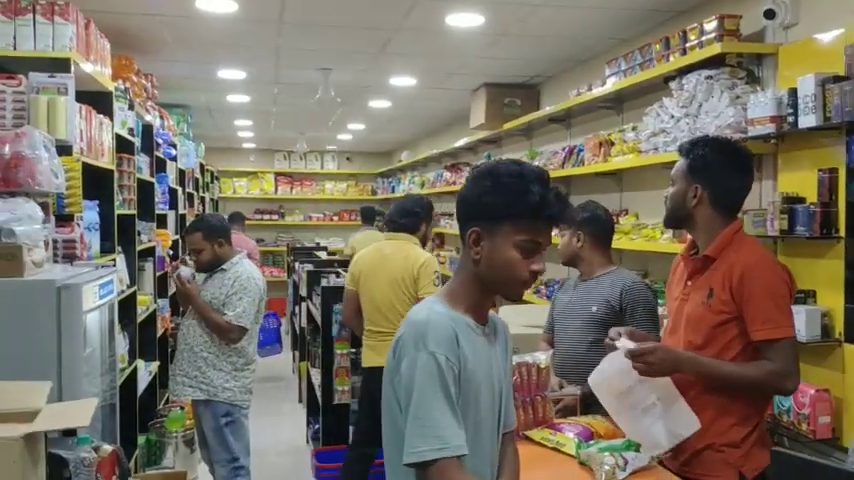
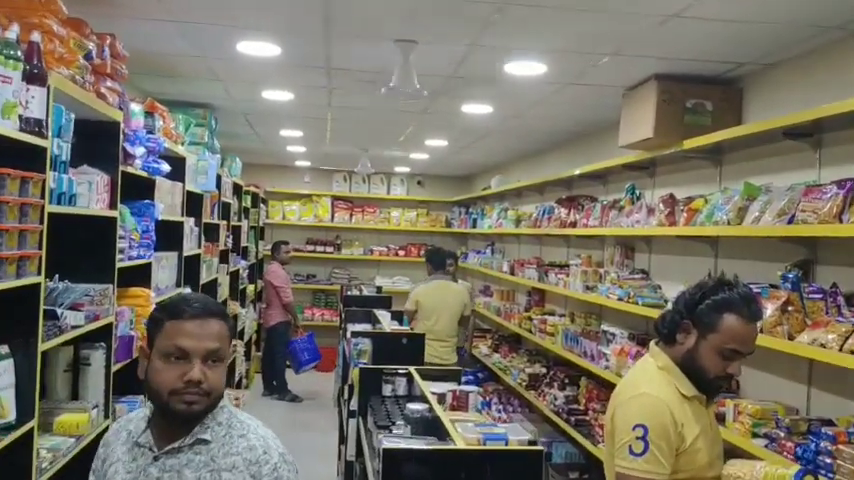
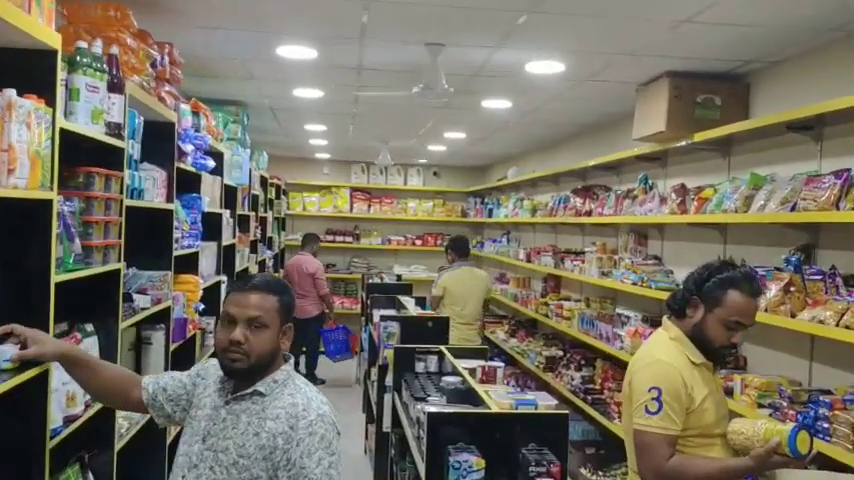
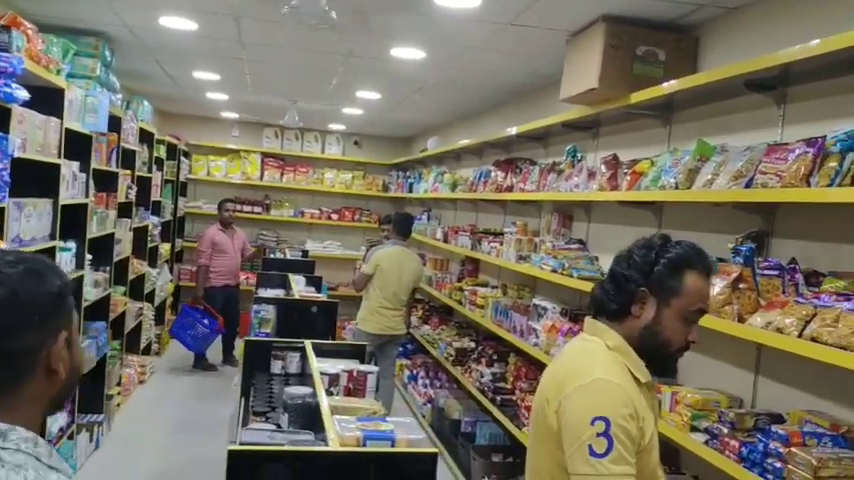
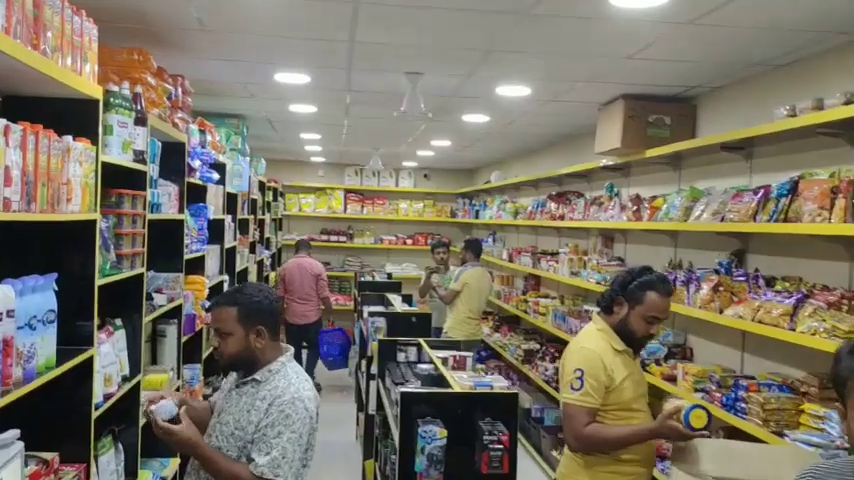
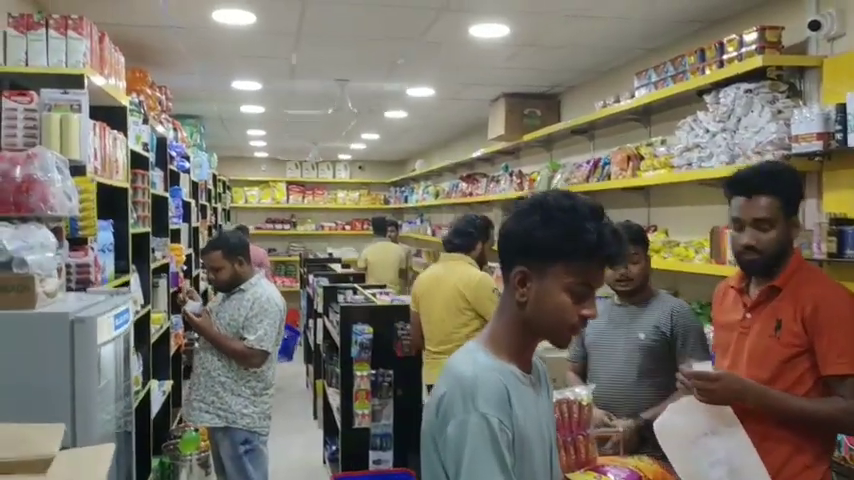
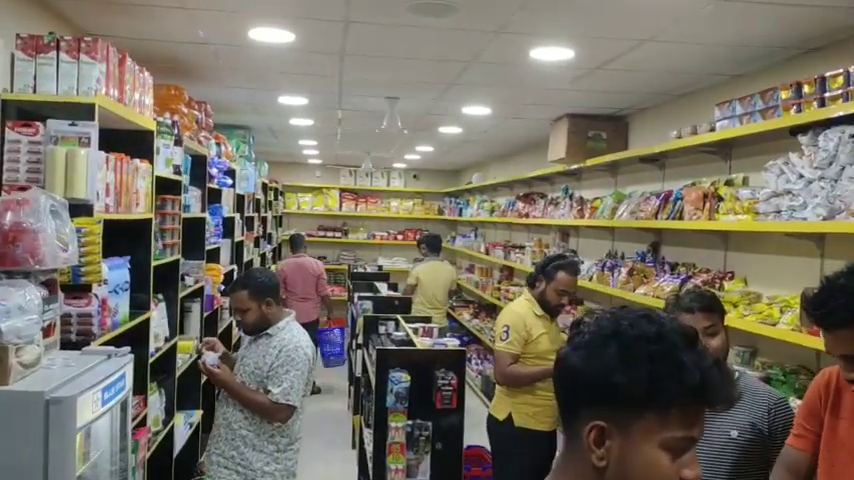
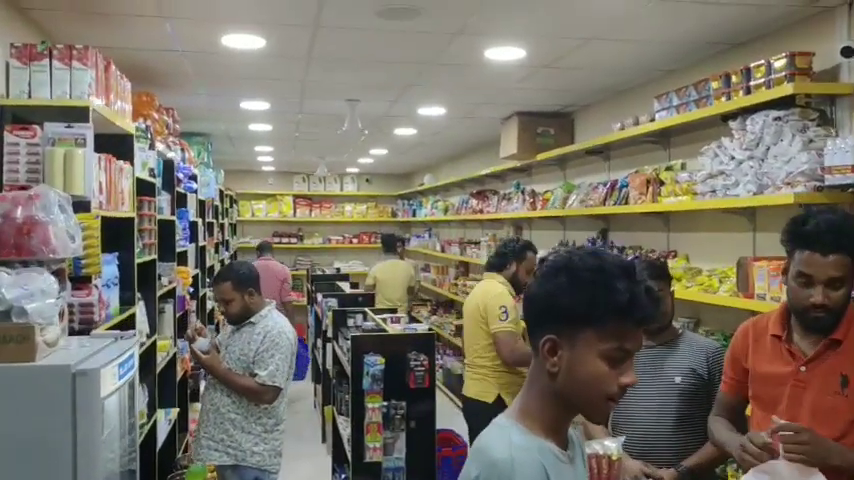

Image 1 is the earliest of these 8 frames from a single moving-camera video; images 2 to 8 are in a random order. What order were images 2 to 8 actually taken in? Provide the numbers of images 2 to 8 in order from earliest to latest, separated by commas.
6, 8, 7, 5, 3, 2, 4
